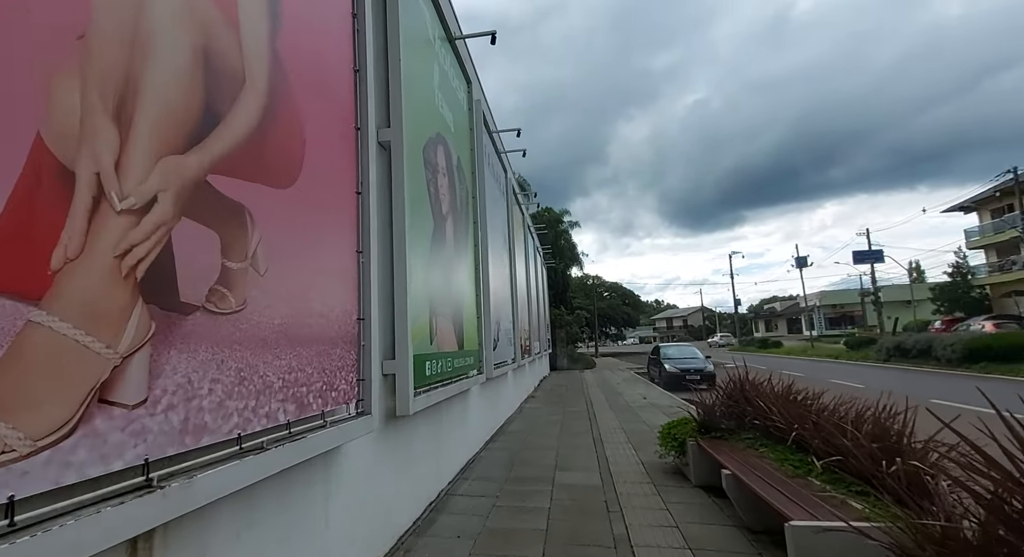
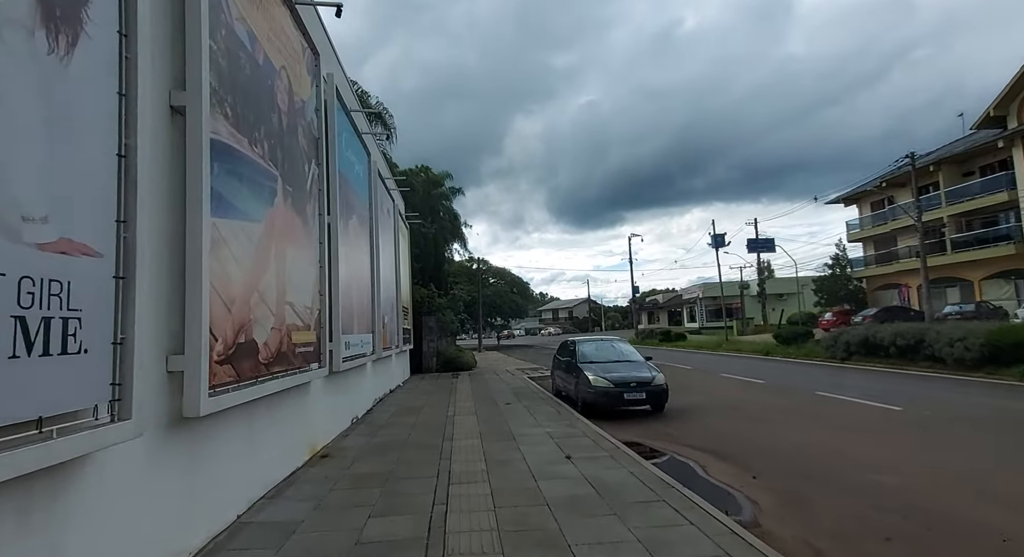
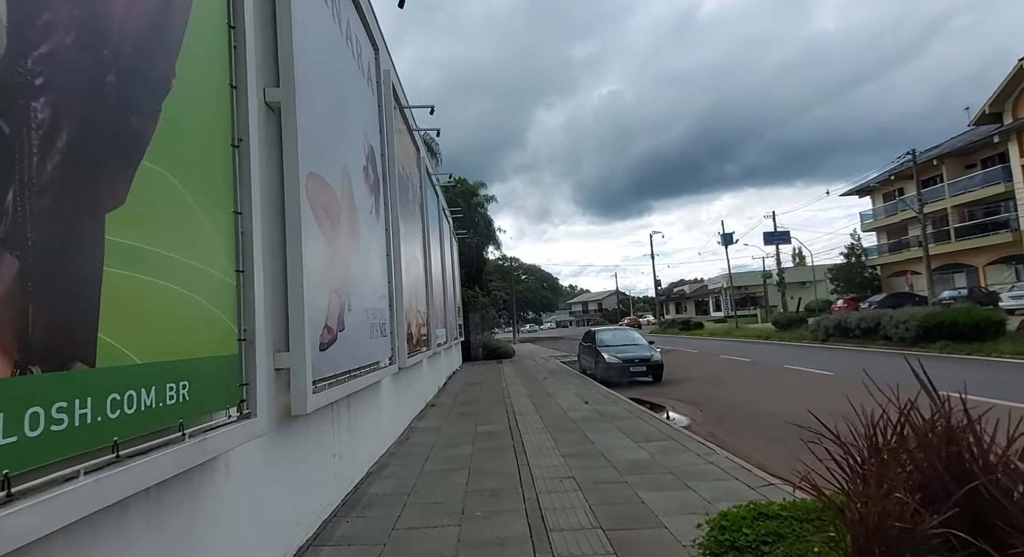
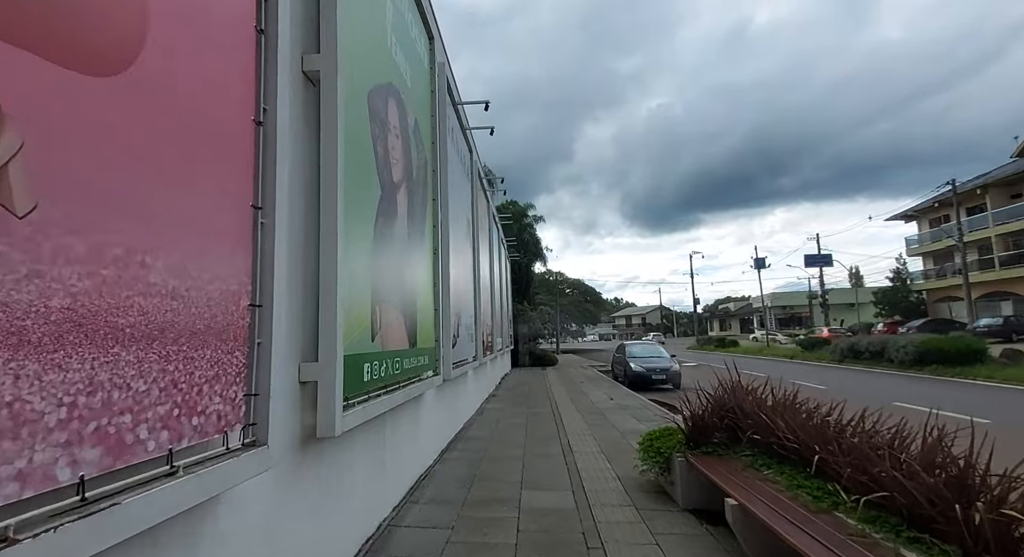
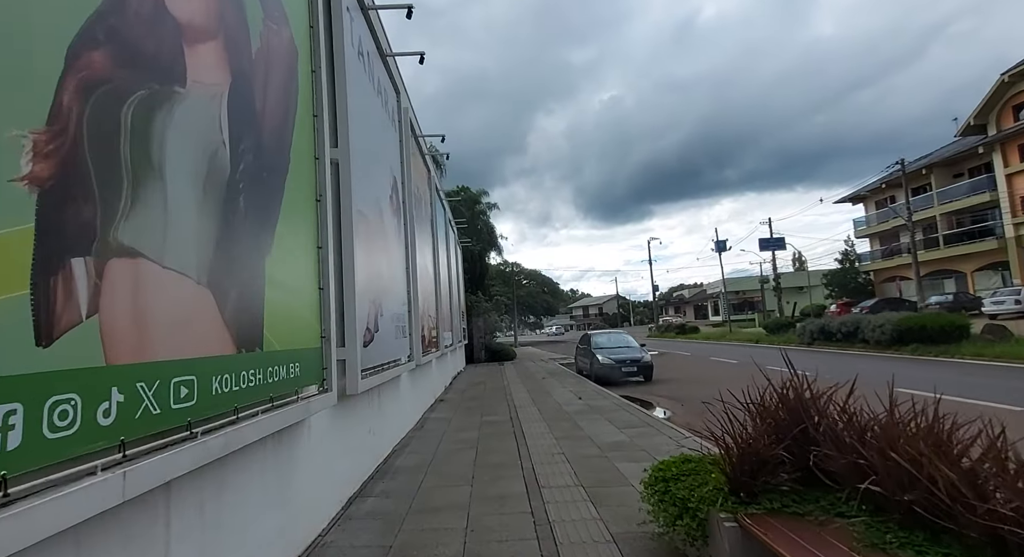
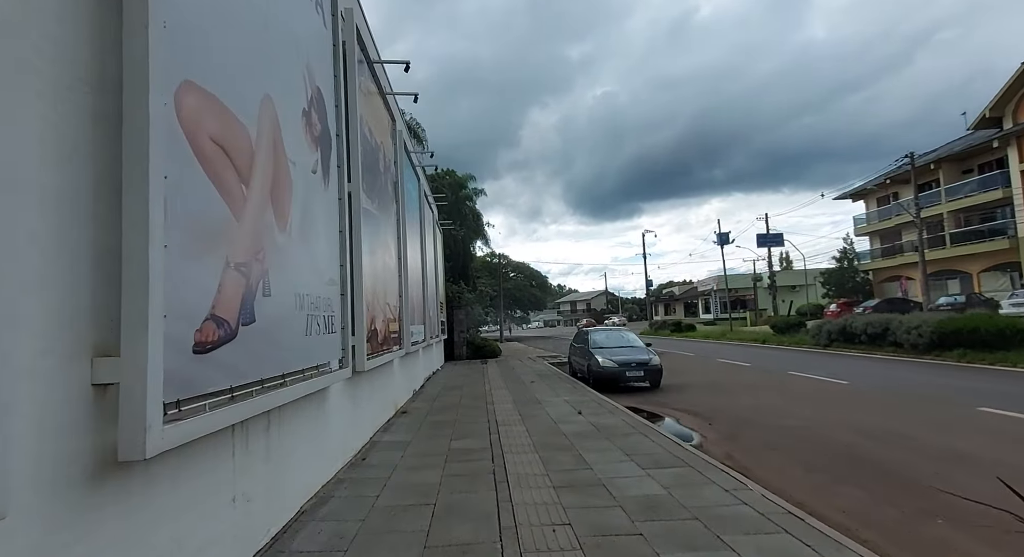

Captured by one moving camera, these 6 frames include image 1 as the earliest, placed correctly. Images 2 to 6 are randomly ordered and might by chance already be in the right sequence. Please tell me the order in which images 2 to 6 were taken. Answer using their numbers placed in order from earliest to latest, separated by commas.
4, 5, 3, 6, 2
